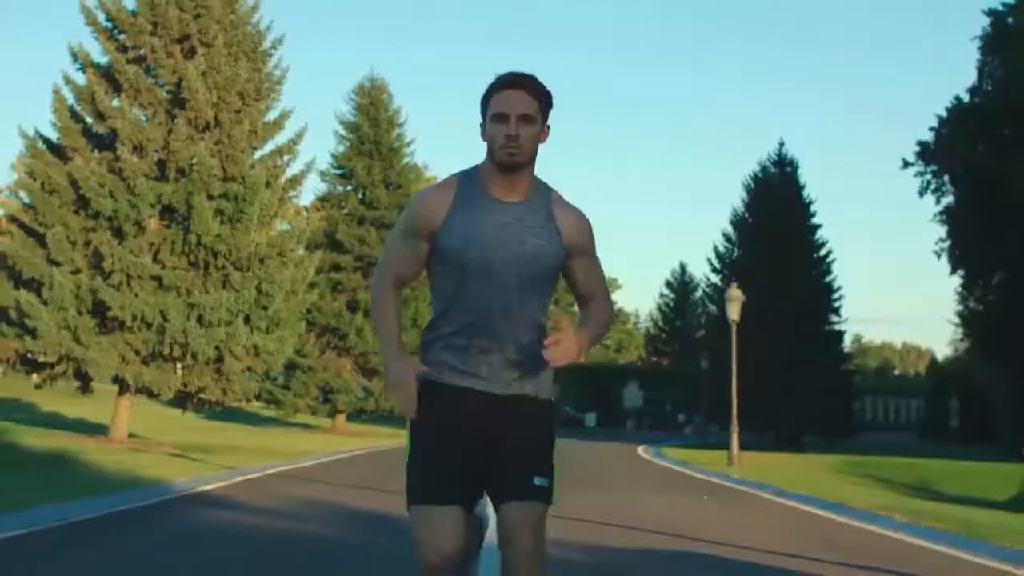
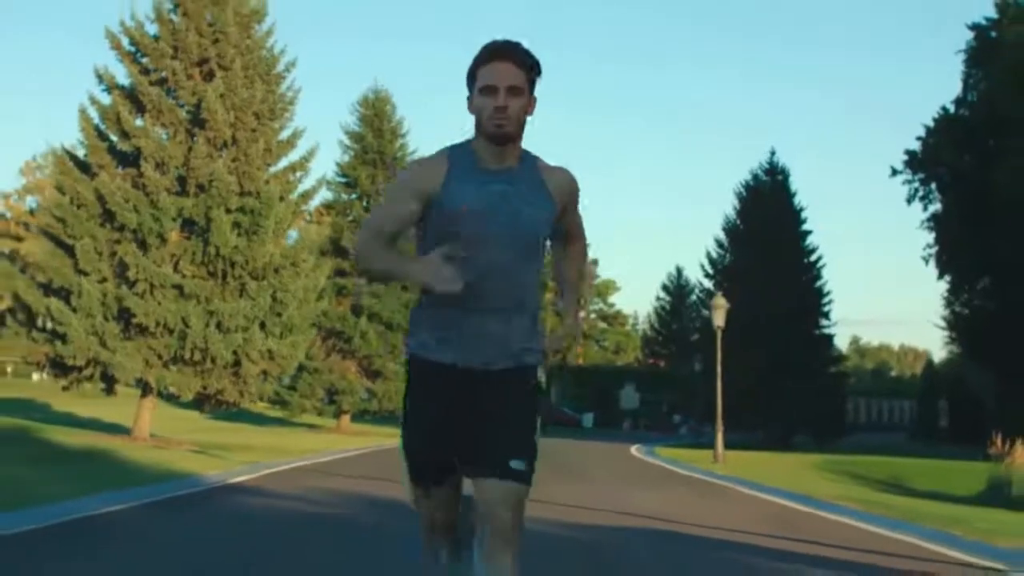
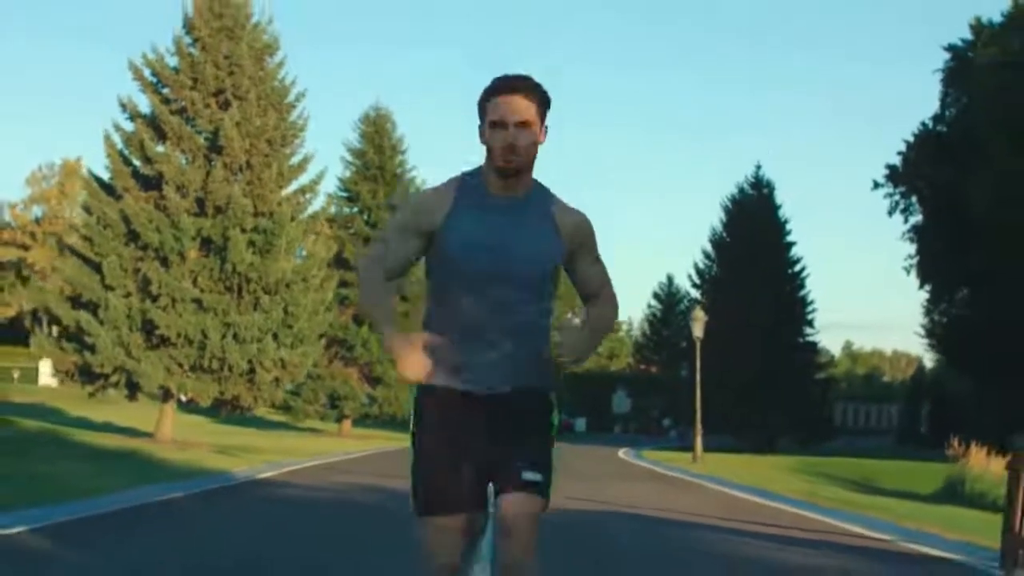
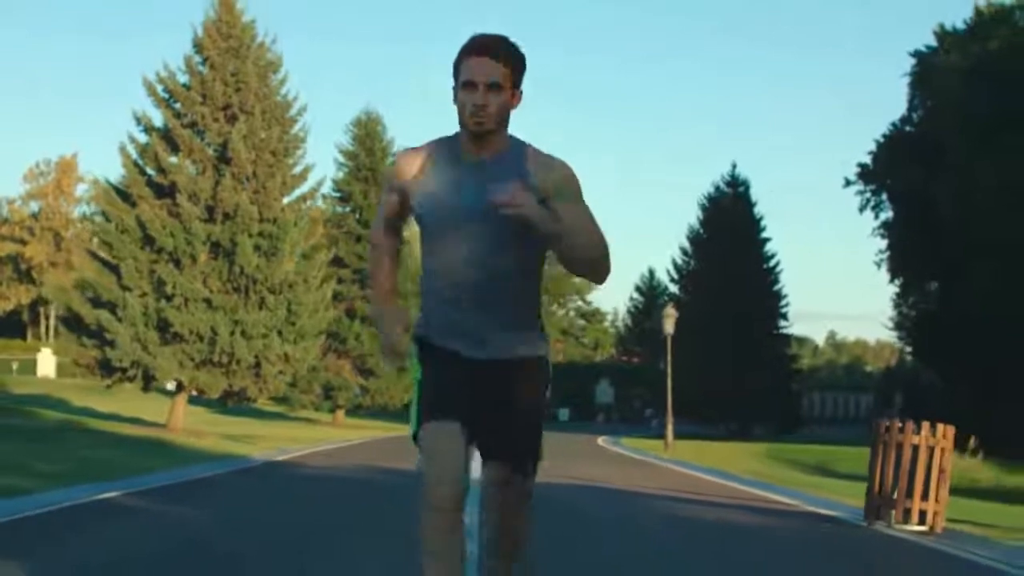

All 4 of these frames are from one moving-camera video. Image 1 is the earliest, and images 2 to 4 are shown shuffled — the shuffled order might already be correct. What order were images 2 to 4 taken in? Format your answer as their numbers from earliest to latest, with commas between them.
2, 3, 4
